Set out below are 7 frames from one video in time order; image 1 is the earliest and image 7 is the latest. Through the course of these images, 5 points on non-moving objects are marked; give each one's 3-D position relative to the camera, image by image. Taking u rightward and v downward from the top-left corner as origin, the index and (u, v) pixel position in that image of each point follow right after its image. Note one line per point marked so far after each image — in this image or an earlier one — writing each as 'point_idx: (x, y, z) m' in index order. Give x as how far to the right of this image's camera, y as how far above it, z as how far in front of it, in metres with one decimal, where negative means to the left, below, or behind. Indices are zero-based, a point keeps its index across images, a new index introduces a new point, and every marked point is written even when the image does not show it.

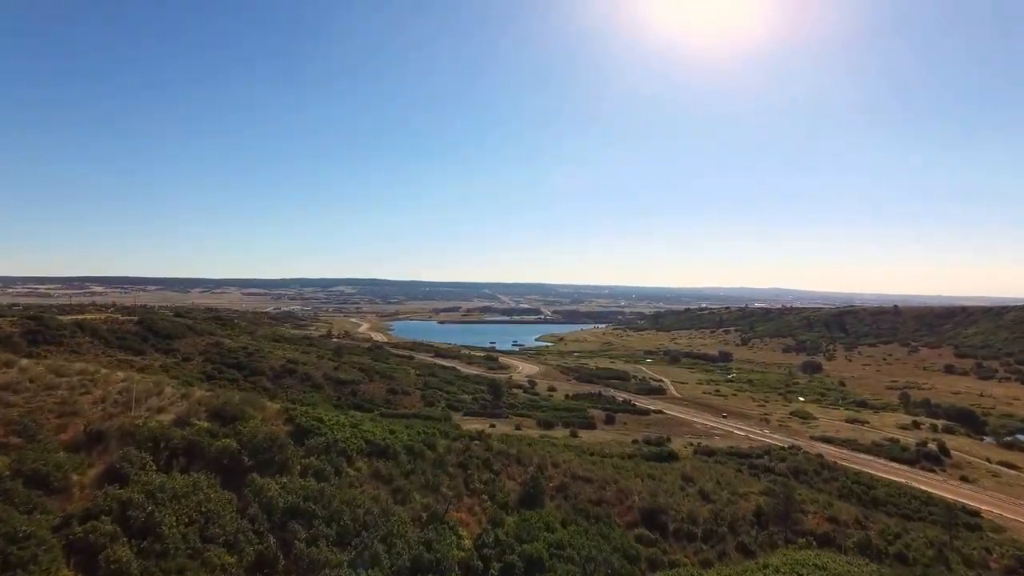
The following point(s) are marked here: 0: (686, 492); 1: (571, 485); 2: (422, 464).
0: (+6.2, -7.3, +18.6) m
1: (+1.9, -6.1, +16.2) m
2: (-2.7, -5.3, +15.3) m
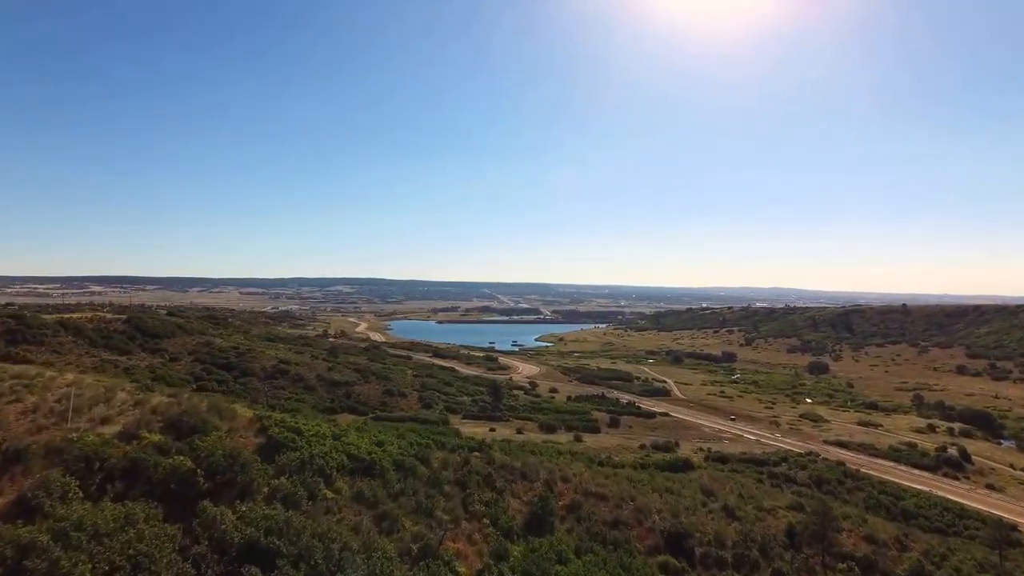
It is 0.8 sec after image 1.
0: (+6.3, -7.1, +16.7) m
1: (+2.0, -5.9, +14.3) m
2: (-2.6, -5.1, +13.4) m
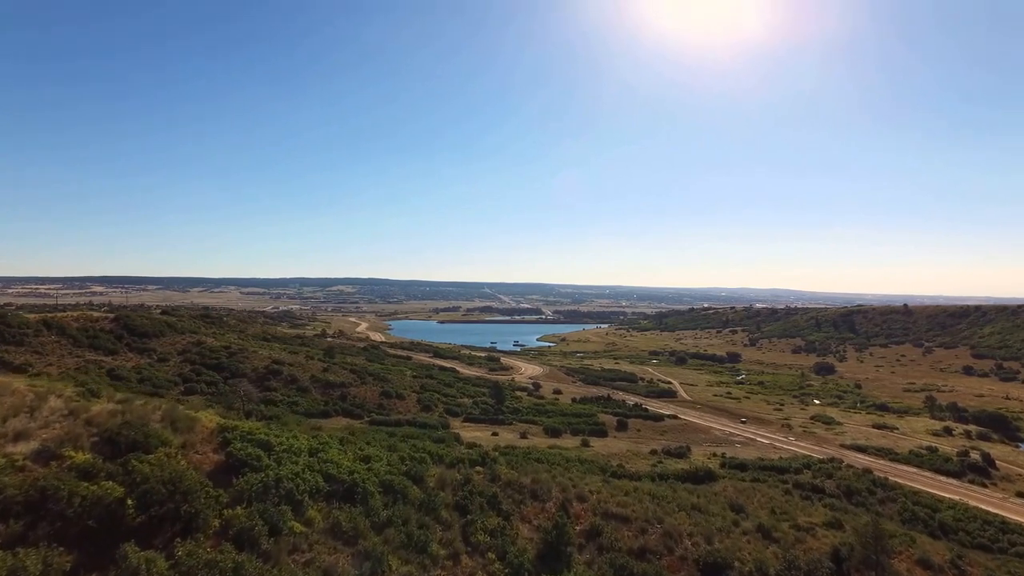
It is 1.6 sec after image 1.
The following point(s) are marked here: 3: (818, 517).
0: (+6.5, -6.9, +14.8) m
1: (+2.2, -5.7, +12.3) m
2: (-2.4, -4.8, +11.4) m
3: (+10.7, -8.0, +18.2) m
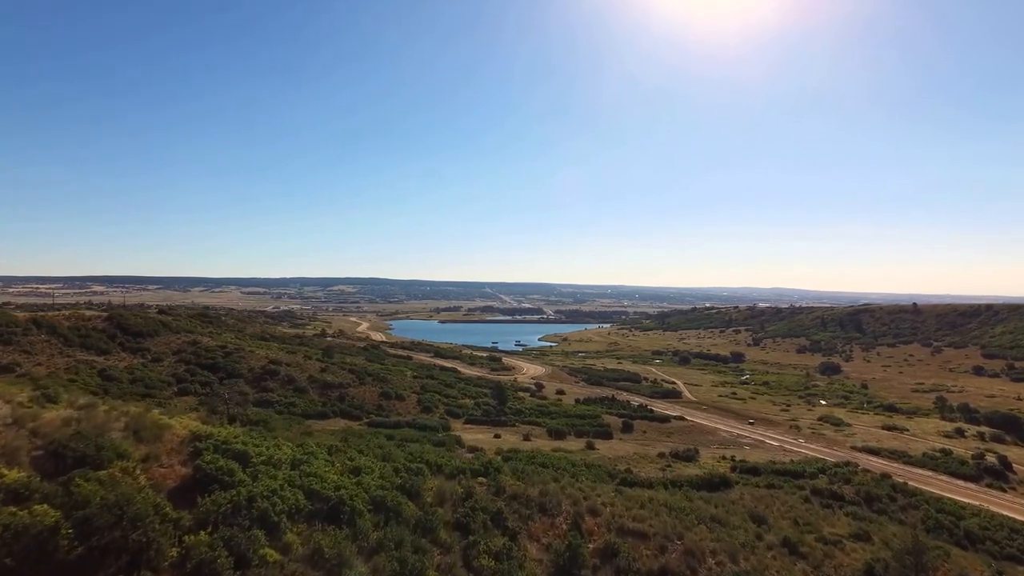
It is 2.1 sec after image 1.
0: (+6.7, -6.7, +13.6) m
1: (+2.3, -5.5, +11.2) m
2: (-2.2, -4.7, +10.3) m
3: (+10.8, -7.8, +17.0) m
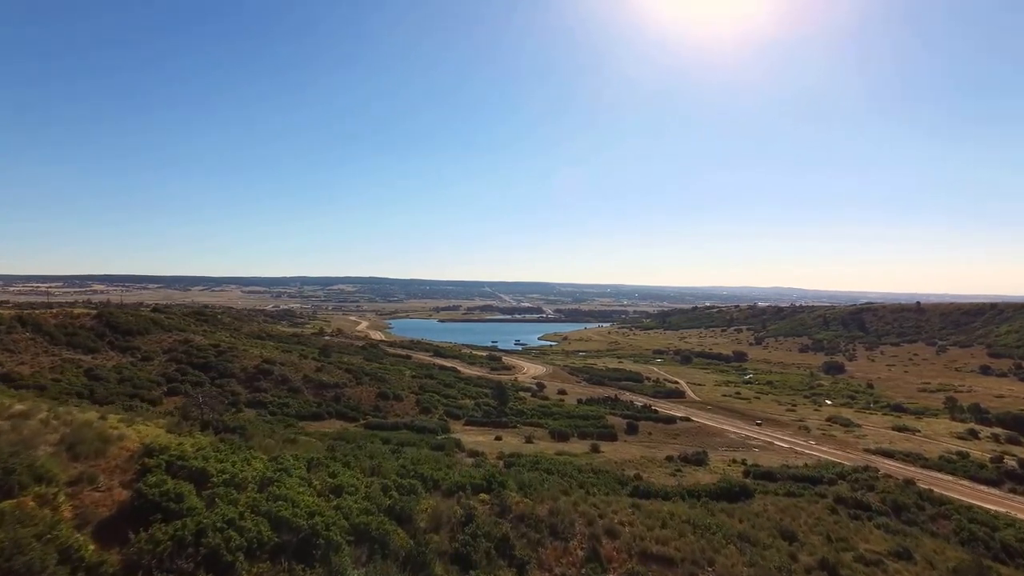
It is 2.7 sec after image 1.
0: (+6.8, -6.5, +12.1) m
1: (+2.5, -5.3, +9.7) m
2: (-2.1, -4.5, +8.8) m
3: (+10.9, -7.6, +15.6) m
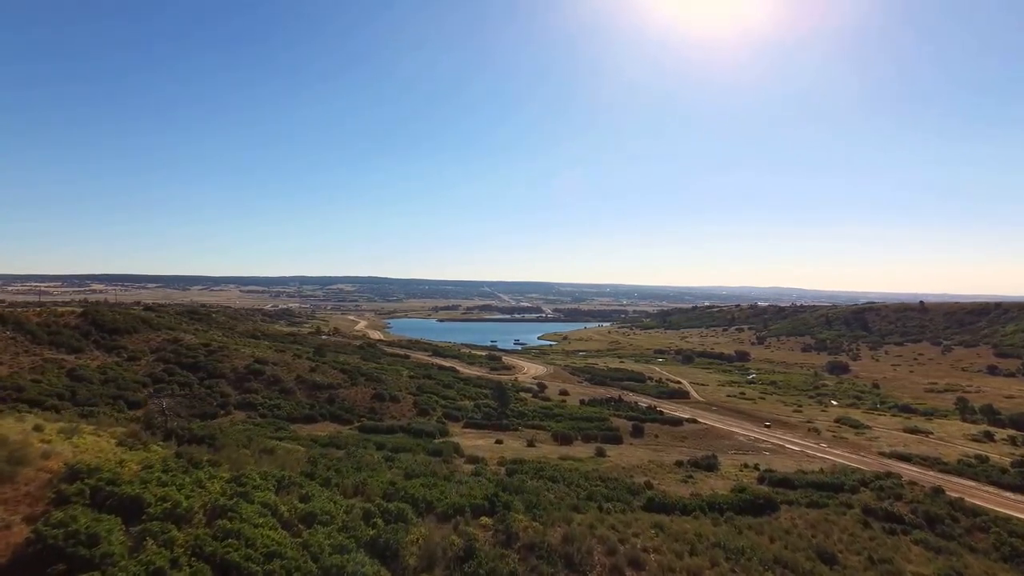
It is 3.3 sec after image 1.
0: (+6.9, -6.3, +10.6) m
1: (+2.6, -5.1, +8.1) m
2: (-2.0, -4.3, +7.2) m
3: (+11.1, -7.4, +14.0) m
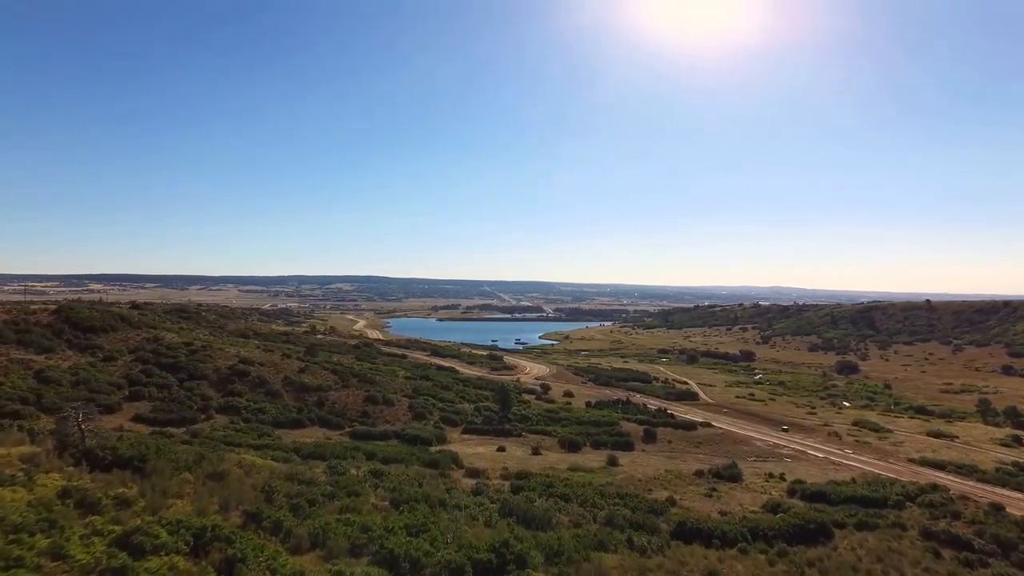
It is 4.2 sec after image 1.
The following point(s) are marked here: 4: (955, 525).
0: (+7.1, -5.9, +7.8) m
1: (+2.8, -4.8, +5.4) m
2: (-1.8, -3.9, +4.5) m
3: (+11.3, -7.0, +11.2) m
4: (+15.7, -8.5, +18.5) m
